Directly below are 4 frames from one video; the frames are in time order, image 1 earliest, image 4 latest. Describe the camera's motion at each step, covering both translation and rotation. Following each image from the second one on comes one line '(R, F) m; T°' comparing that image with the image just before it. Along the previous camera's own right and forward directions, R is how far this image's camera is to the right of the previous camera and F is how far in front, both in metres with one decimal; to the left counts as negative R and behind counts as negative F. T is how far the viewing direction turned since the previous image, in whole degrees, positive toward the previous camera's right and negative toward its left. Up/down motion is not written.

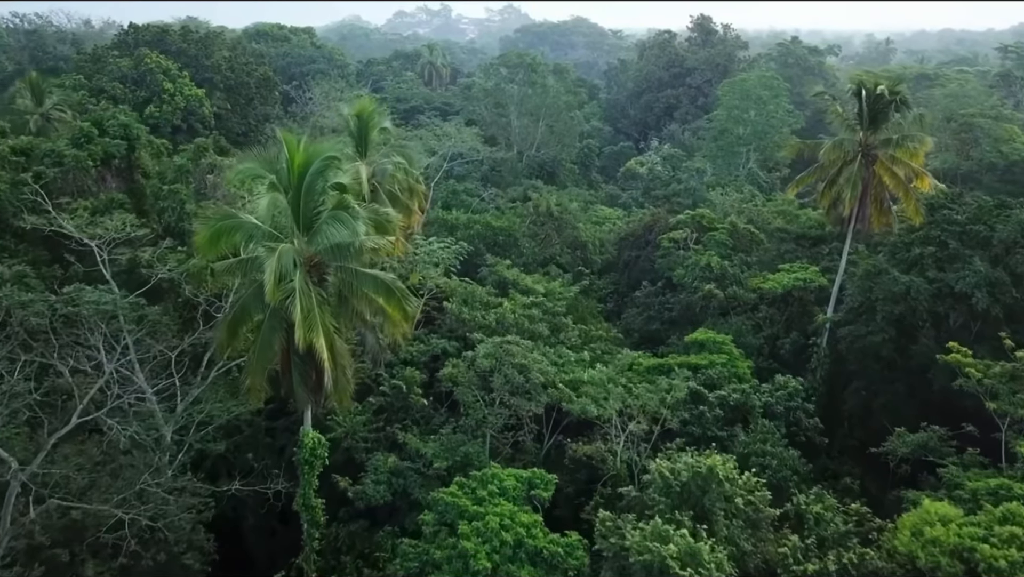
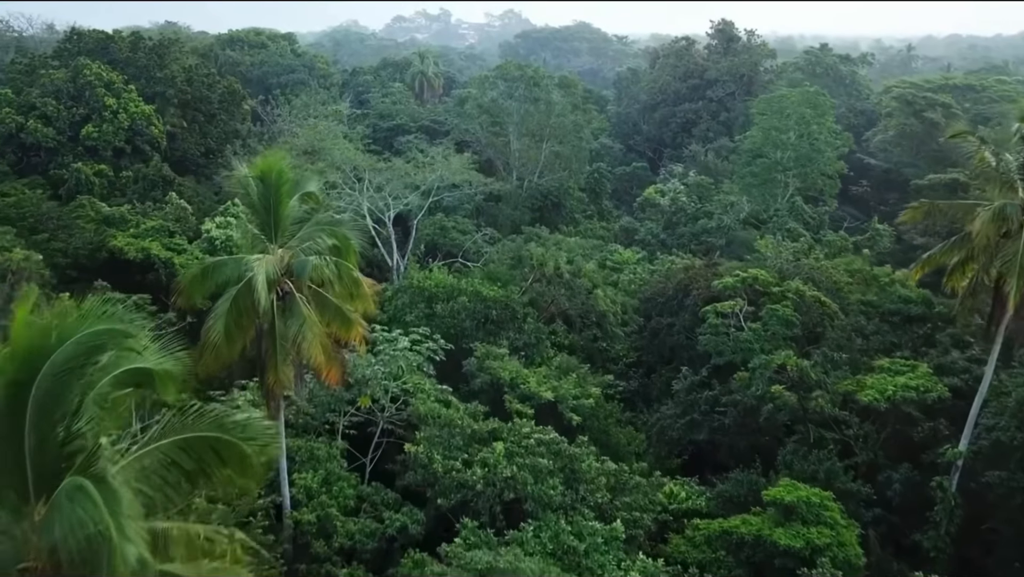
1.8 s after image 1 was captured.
(+0.1, +5.4) m; 0°
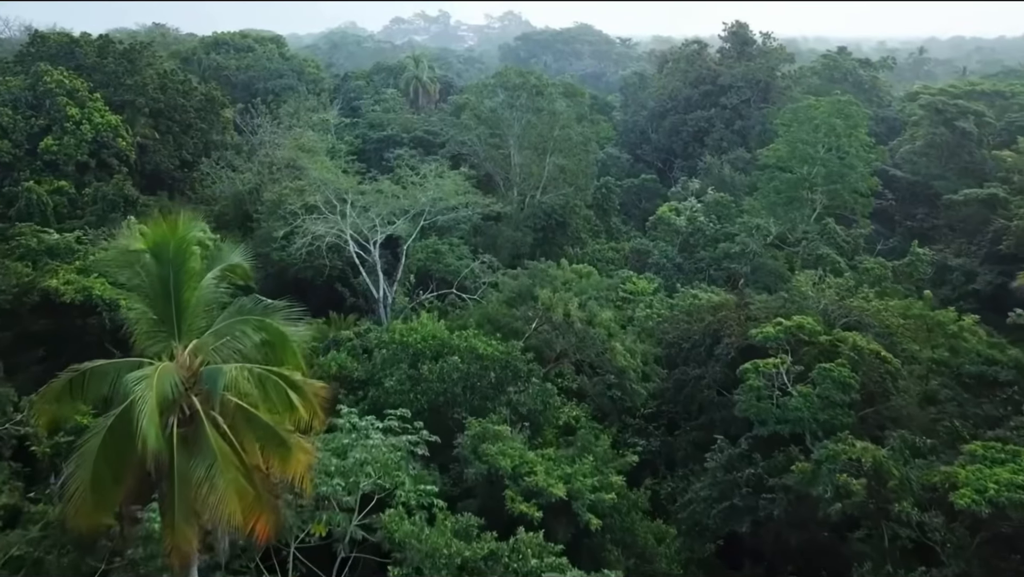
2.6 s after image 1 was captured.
(0.0, +2.8) m; 0°
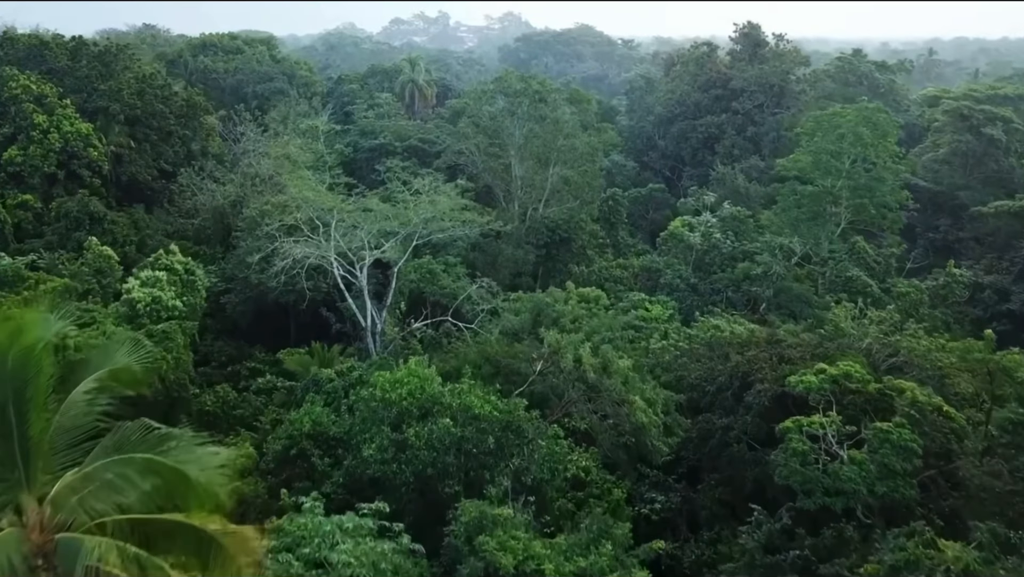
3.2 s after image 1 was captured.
(0.0, +2.1) m; 0°
